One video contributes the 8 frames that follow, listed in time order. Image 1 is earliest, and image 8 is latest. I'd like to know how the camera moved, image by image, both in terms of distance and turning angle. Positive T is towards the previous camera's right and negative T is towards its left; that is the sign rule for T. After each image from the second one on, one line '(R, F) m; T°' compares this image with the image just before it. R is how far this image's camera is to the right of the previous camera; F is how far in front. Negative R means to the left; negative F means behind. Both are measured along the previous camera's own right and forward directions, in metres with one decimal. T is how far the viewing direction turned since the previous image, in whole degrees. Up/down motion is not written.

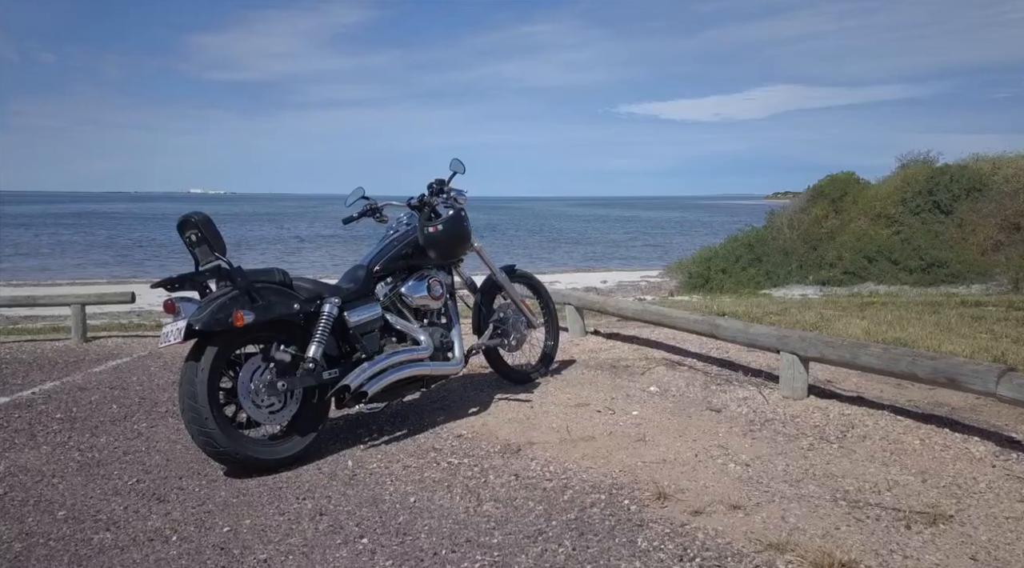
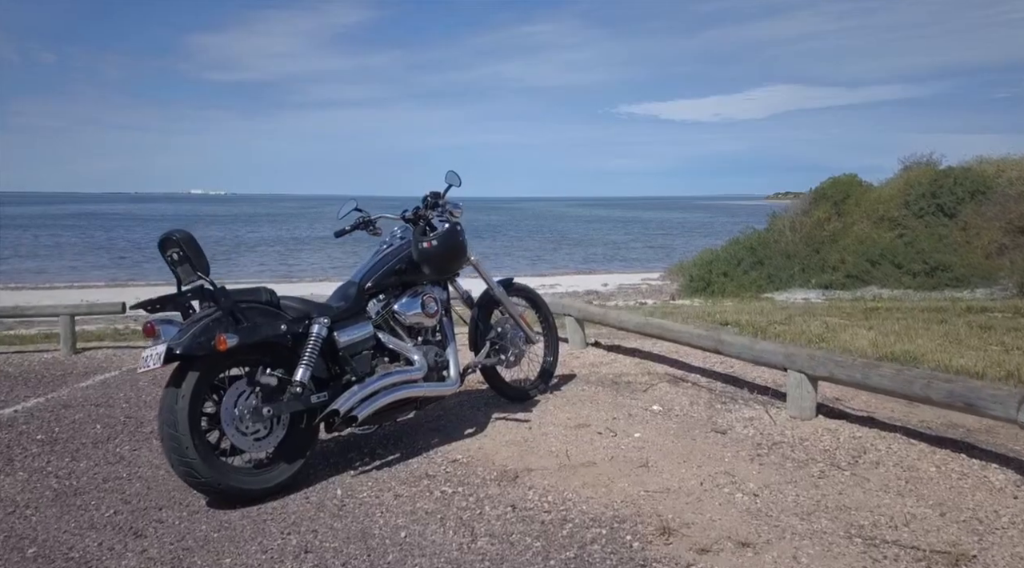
(0.0, +0.2) m; 0°
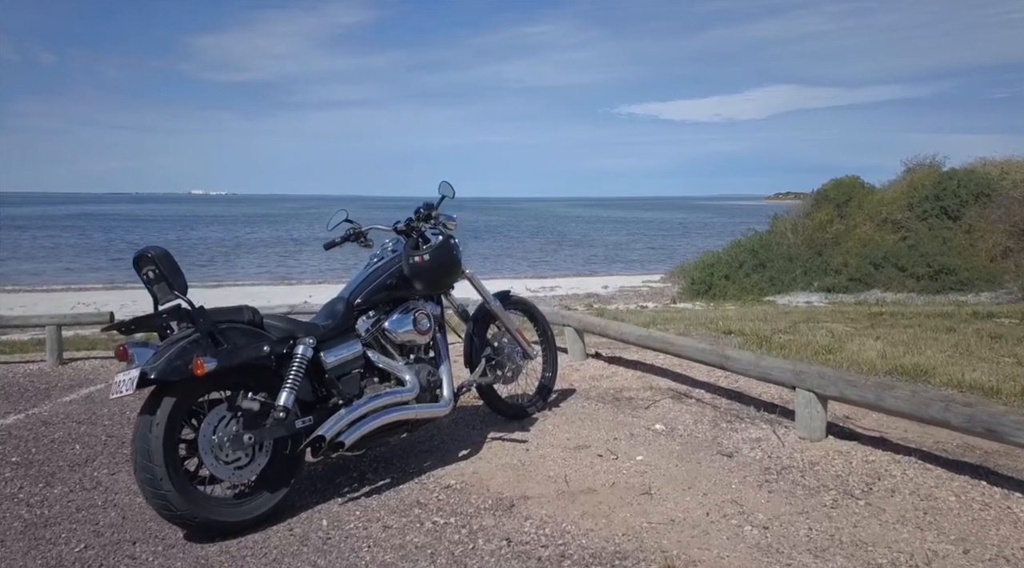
(0.0, +0.2) m; 0°
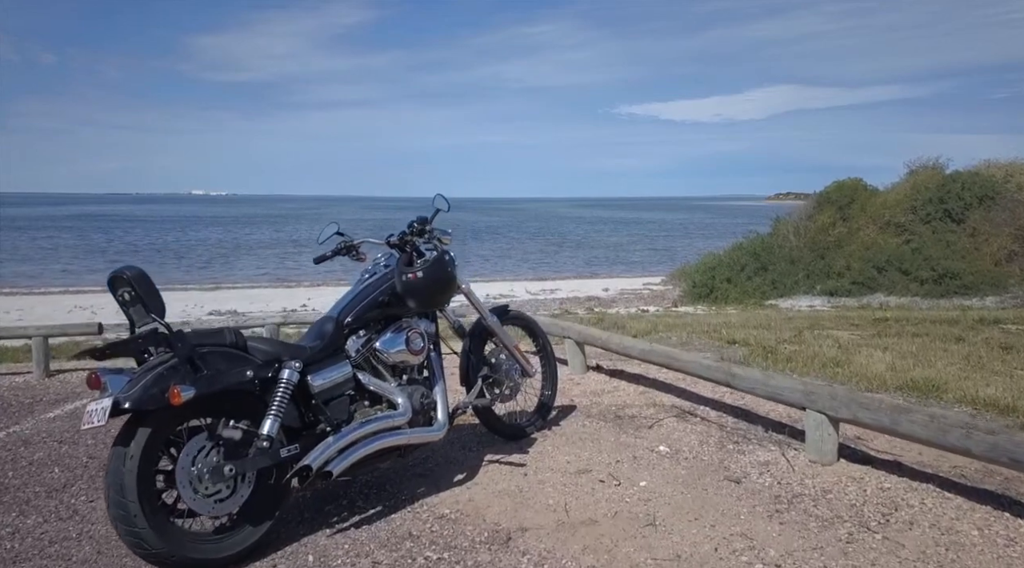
(0.0, +0.2) m; 0°
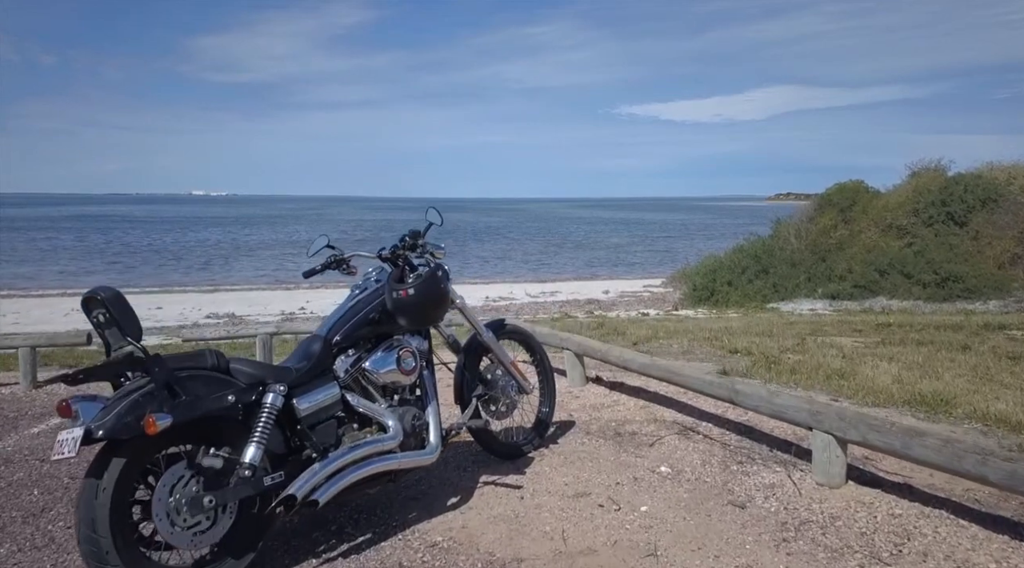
(0.0, +0.1) m; 0°
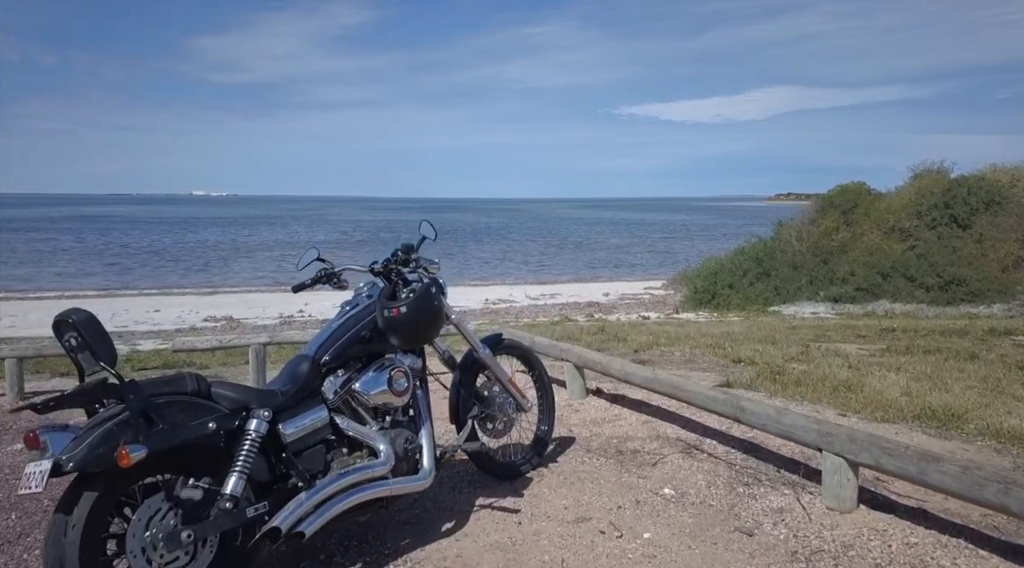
(0.0, +0.2) m; 0°
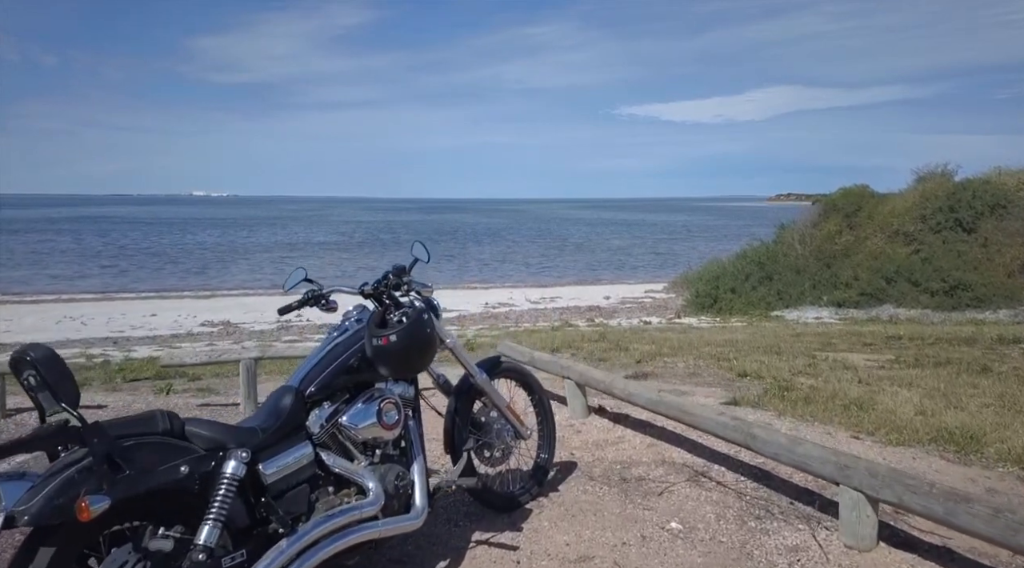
(0.0, +0.2) m; 0°
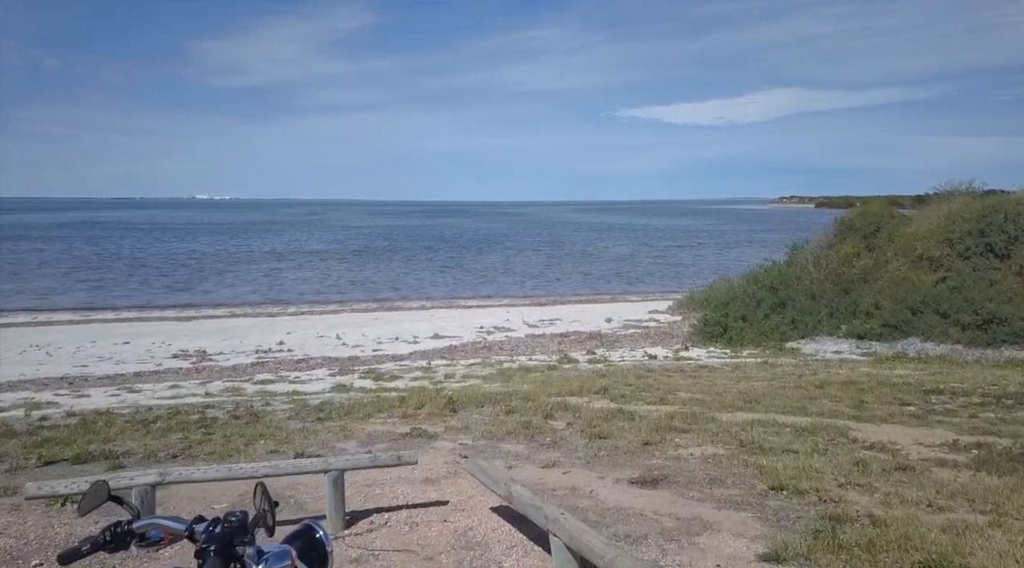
(+0.2, +1.5) m; 0°
